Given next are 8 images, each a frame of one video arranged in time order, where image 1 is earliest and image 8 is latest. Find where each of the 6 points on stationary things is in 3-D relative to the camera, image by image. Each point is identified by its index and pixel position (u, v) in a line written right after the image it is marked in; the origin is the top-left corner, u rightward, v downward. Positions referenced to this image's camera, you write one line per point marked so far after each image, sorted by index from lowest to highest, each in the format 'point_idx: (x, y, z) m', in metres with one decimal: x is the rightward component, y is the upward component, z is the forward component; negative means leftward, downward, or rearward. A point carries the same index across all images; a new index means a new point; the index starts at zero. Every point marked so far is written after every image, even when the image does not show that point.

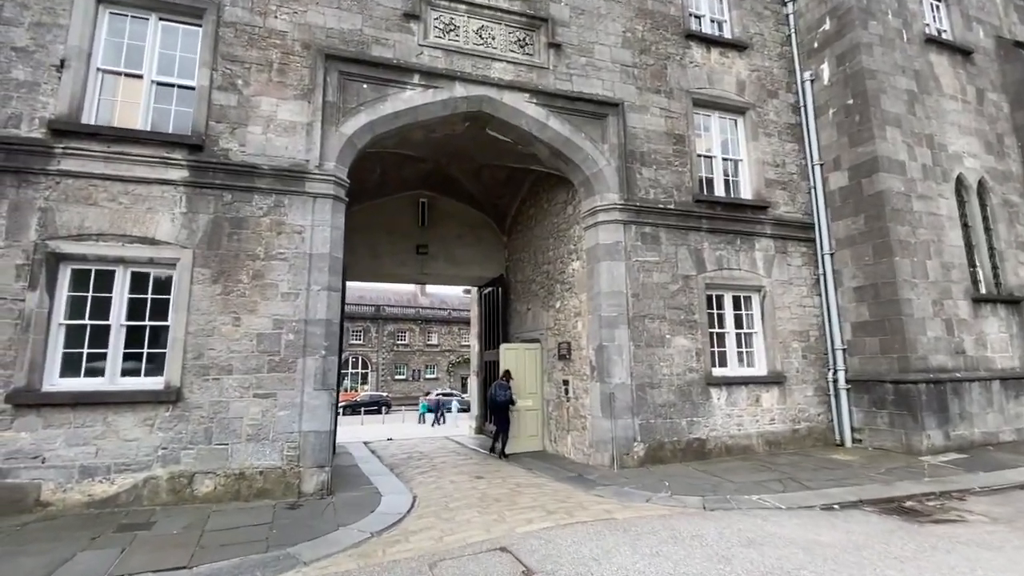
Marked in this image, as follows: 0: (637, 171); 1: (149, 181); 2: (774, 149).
0: (+2.2, +2.1, +8.4) m
1: (-4.8, +1.4, +6.2) m
2: (+5.4, +2.9, +9.7) m
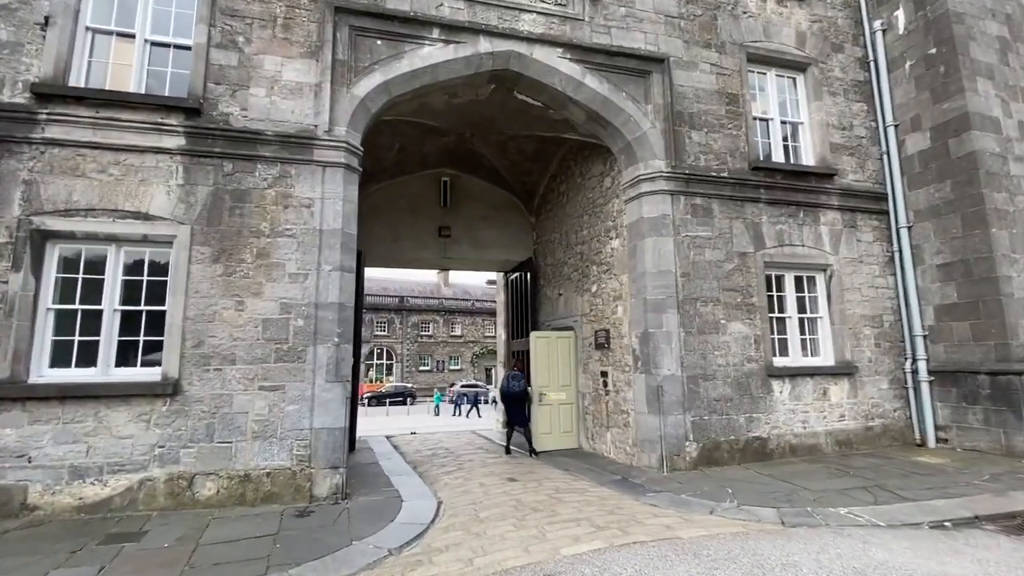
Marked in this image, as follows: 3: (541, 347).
0: (+2.7, +2.4, +7.4) m
1: (-4.4, +1.6, +5.6) m
2: (+6.0, +3.2, +8.5) m
3: (+0.6, -1.1, +8.7) m
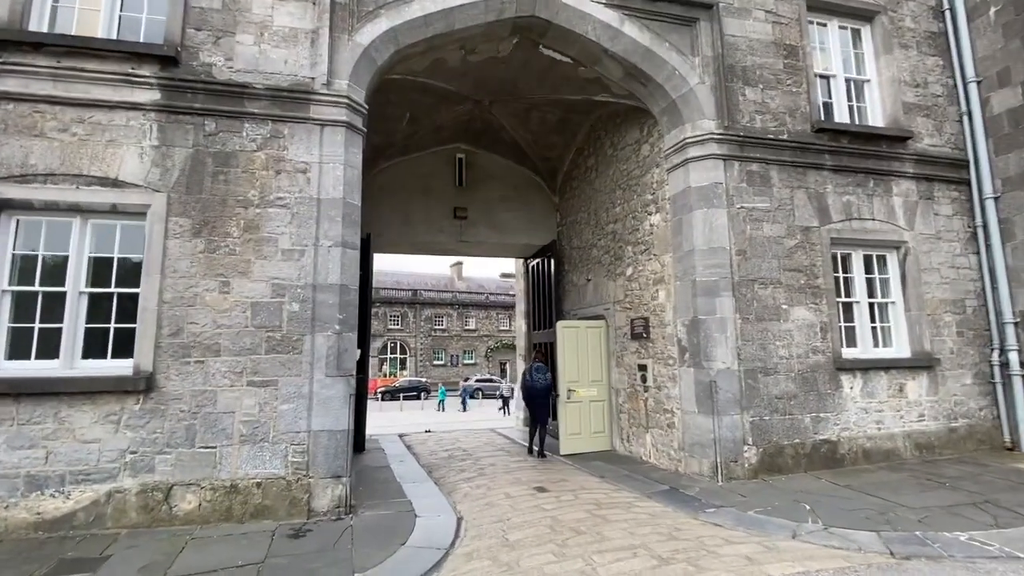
0: (+3.1, +2.7, +6.4) m
1: (-4.1, +1.9, +4.8) m
2: (+6.4, +3.5, +7.4) m
3: (+1.0, -0.8, +7.8) m
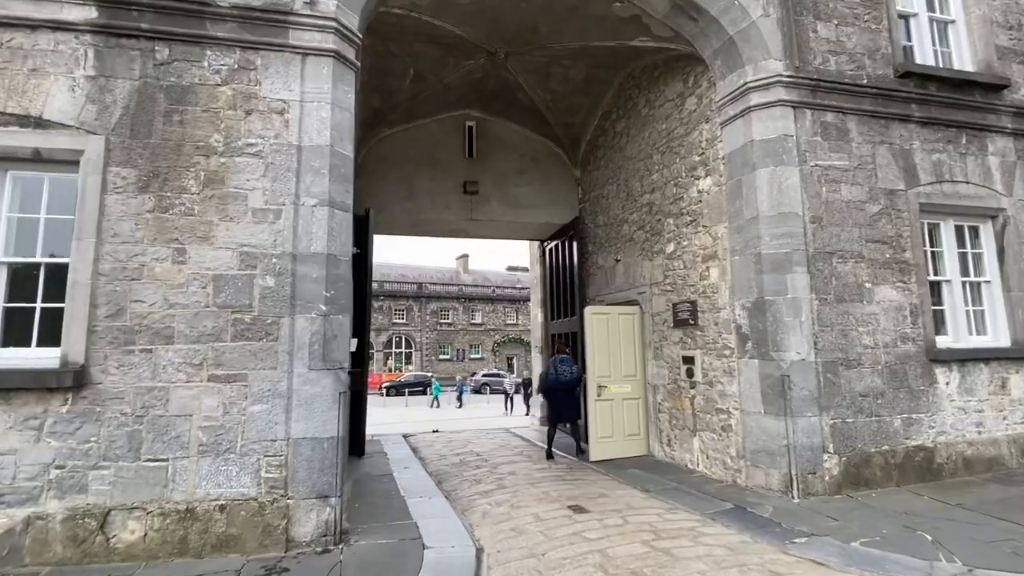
0: (+3.4, +3.0, +5.3) m
1: (-3.8, +2.1, +3.7) m
2: (+6.6, +3.8, +6.3) m
3: (+1.3, -0.6, +6.8) m
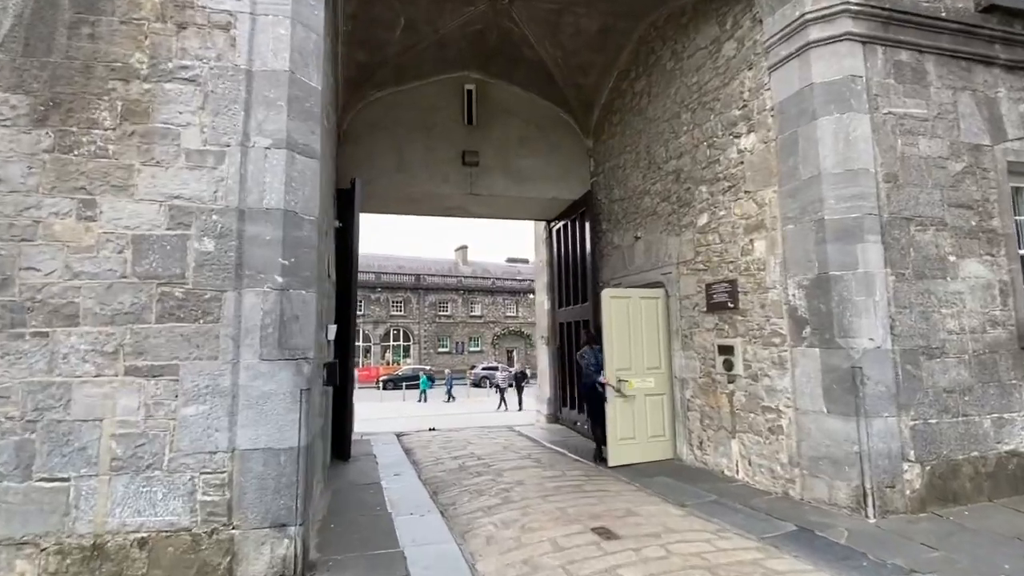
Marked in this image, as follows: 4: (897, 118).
0: (+3.5, +3.2, +4.4) m
1: (-3.7, +2.3, +2.8) m
2: (+6.7, +4.1, +5.4) m
3: (+1.4, -0.3, +5.9) m
4: (+3.5, +1.5, +4.2) m
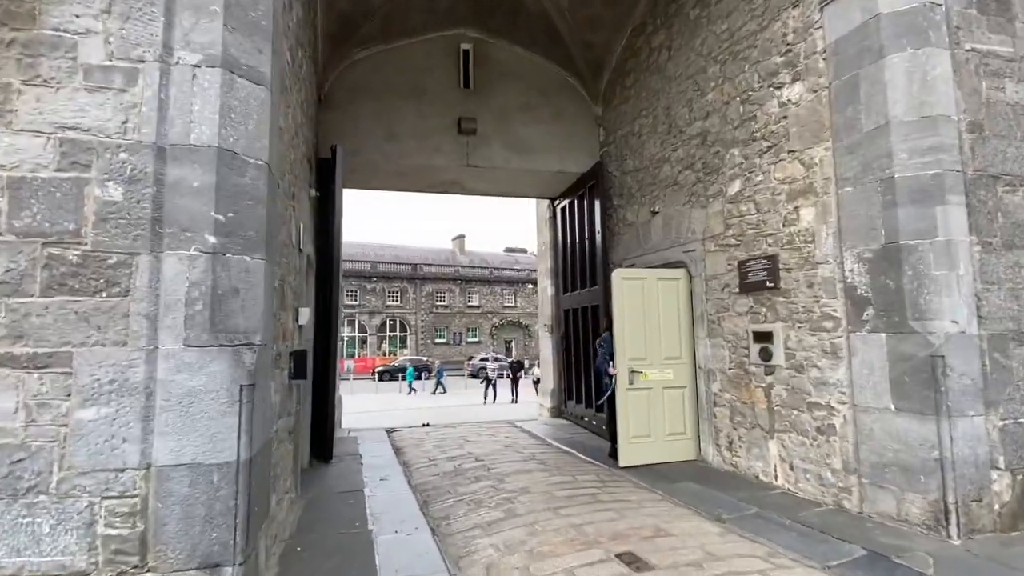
0: (+3.5, +3.4, +3.7) m
1: (-3.7, +2.5, +2.0) m
2: (+6.7, +4.3, +4.6) m
3: (+1.4, -0.1, +5.2) m
4: (+3.5, +1.7, +3.5) m
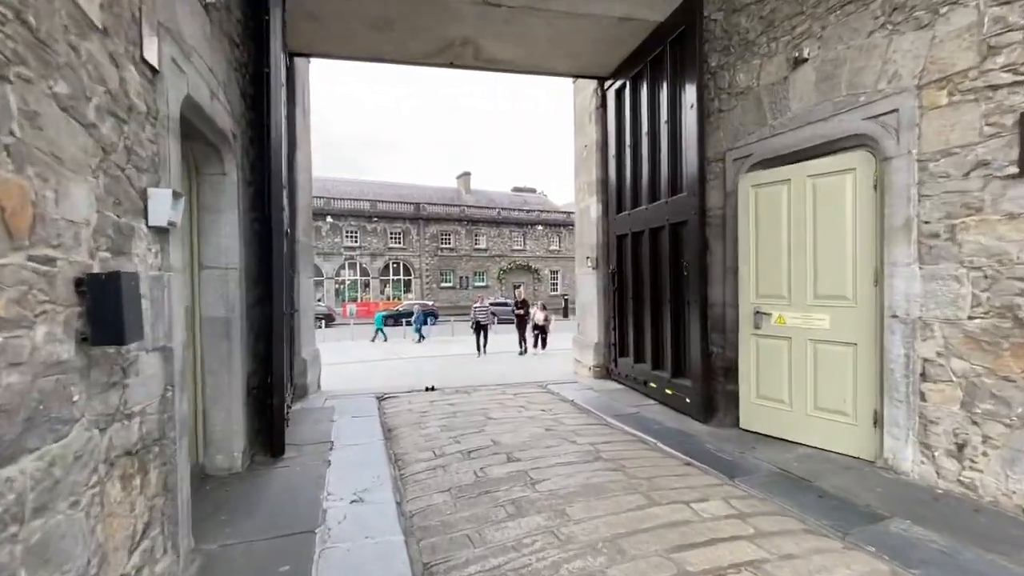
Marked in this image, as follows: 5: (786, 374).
0: (+3.8, +3.9, +1.1) m
1: (-3.3, +2.8, -0.4) m
2: (+7.1, +4.9, +1.9) m
3: (+1.8, +0.6, +3.0) m
4: (+3.9, +2.2, +1.1) m
5: (+1.9, -0.7, +3.1) m
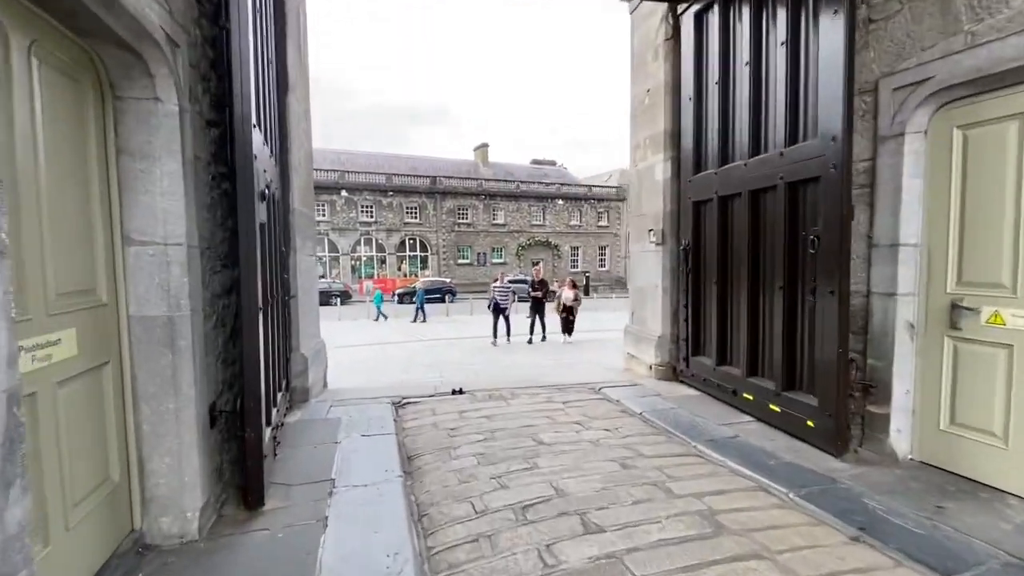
0: (+4.1, +3.8, -0.4) m
1: (-3.1, +2.7, -1.5) m
2: (+7.5, +4.9, +0.3) m
3: (+2.1, +0.7, +1.8) m
4: (+4.2, +2.2, -0.2) m
5: (+2.2, -0.7, +2.0) m
